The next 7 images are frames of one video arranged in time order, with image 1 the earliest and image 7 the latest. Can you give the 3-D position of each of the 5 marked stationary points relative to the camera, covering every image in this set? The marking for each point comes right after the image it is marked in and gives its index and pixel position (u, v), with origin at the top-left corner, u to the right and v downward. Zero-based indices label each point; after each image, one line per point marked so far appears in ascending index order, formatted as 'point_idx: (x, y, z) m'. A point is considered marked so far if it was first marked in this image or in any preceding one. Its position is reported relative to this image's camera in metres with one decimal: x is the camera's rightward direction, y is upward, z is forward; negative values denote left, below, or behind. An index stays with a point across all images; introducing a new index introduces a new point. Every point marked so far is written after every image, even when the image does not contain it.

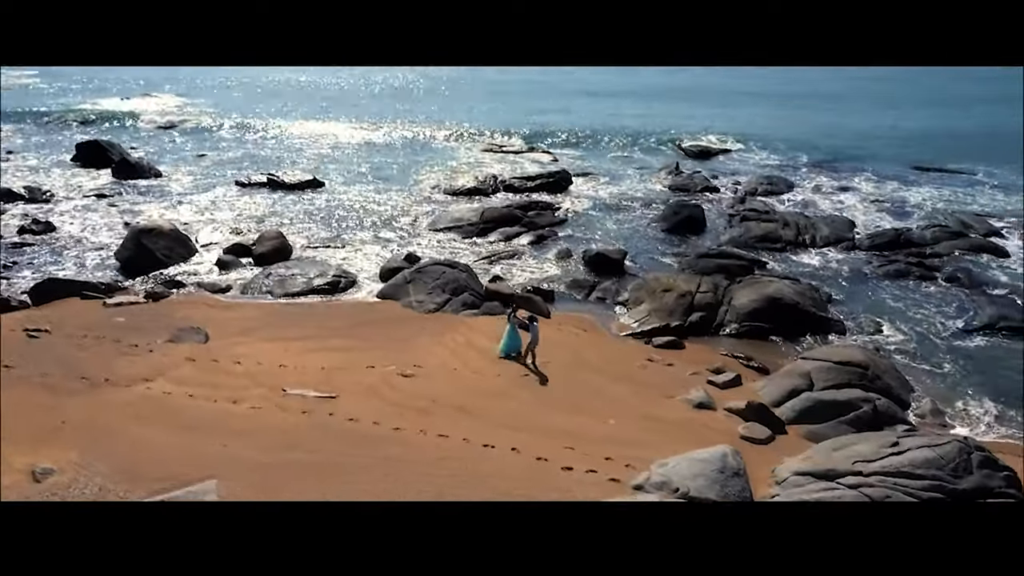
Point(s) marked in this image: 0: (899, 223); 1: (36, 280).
0: (+9.1, +1.5, +18.5) m
1: (-7.4, +0.2, +12.8) m
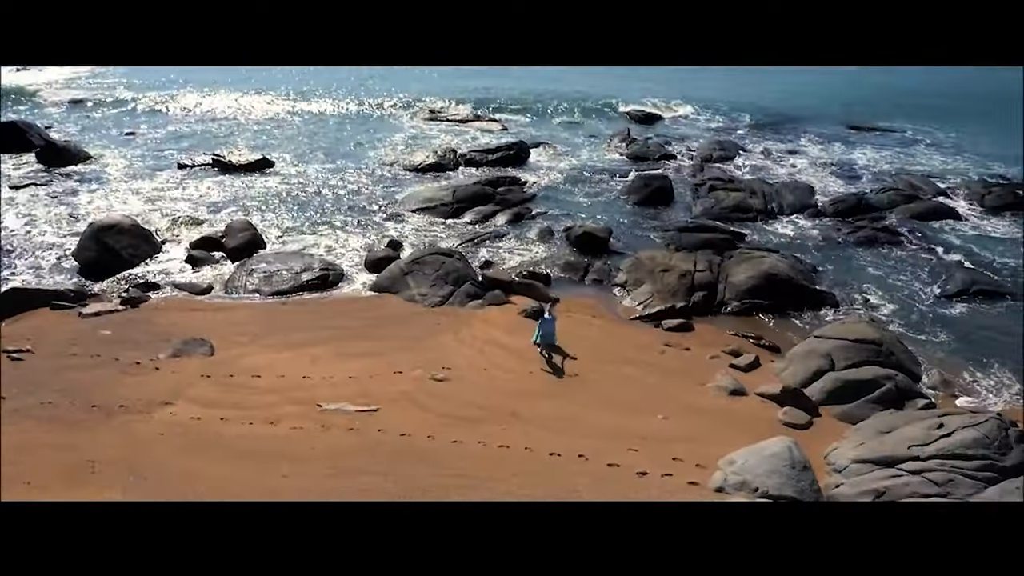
0: (+8.3, +2.4, +19.1) m
1: (-7.3, 0.0, +11.7) m
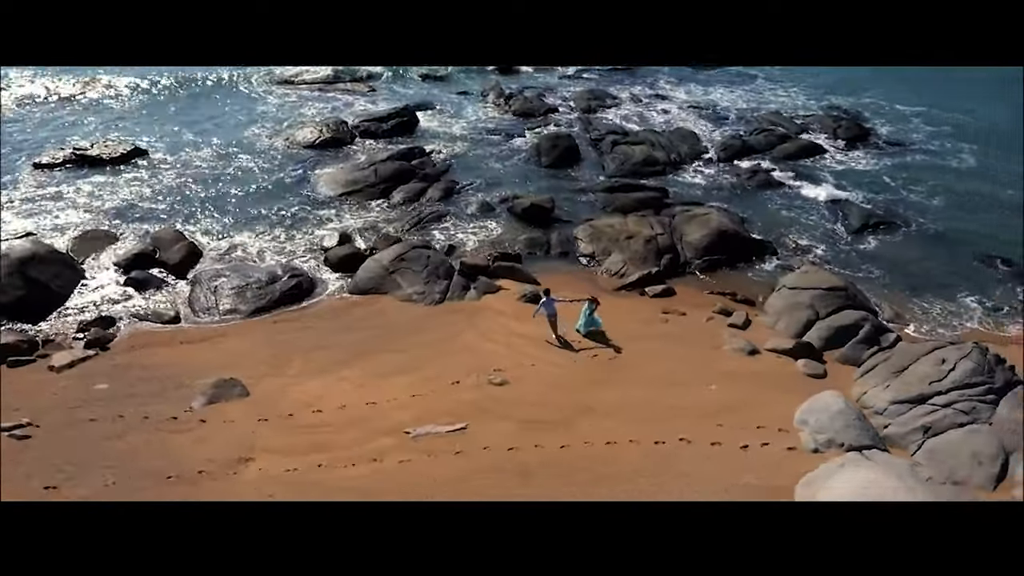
0: (+5.6, +4.2, +20.8) m
1: (-7.2, -0.7, +10.1) m
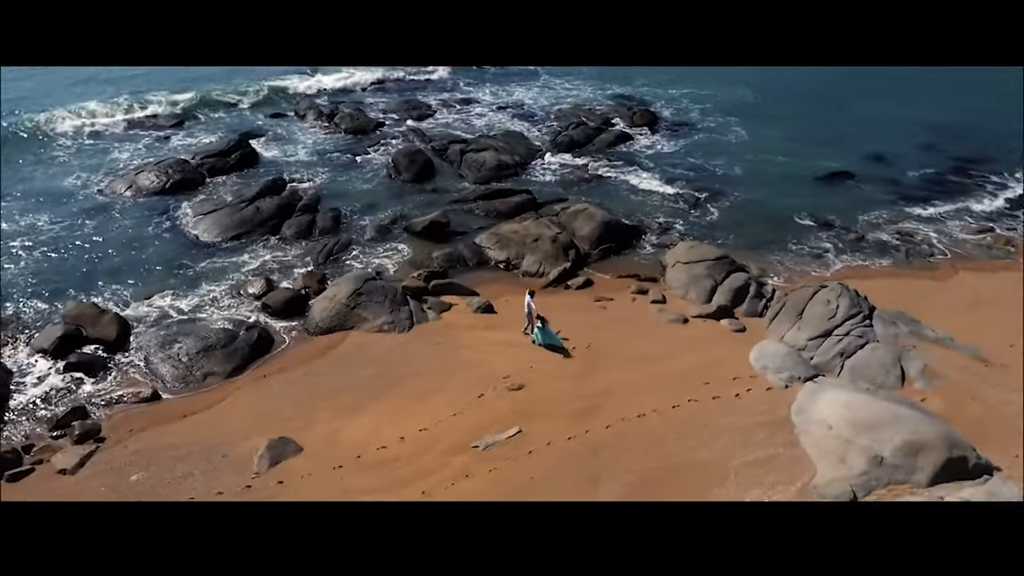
0: (+0.9, +4.7, +23.1) m
1: (-6.8, -2.1, +9.0) m
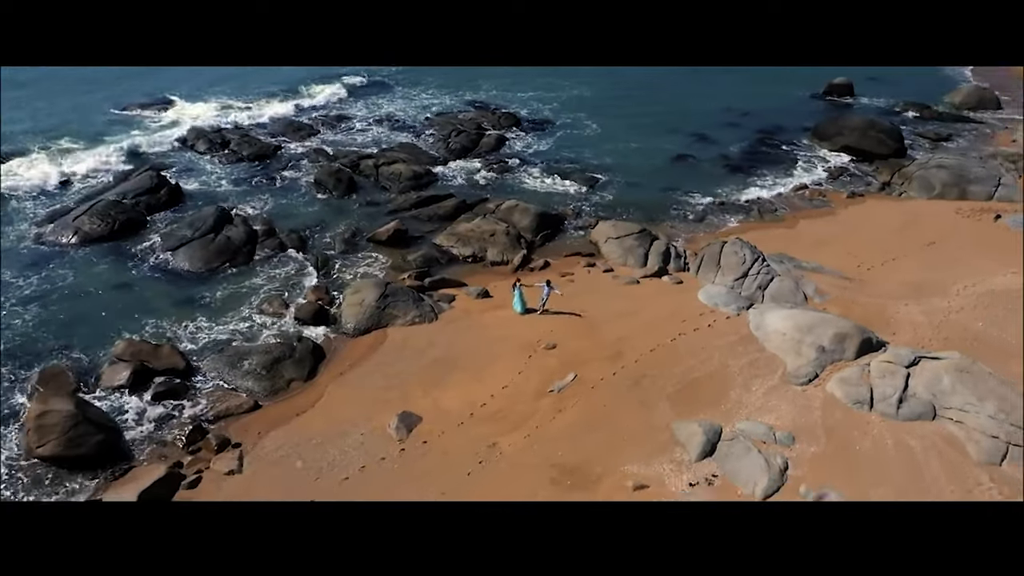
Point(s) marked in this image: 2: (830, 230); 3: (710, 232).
0: (-2.8, +4.9, +25.8) m
1: (-5.3, -2.7, +10.3) m
2: (+7.8, +1.4, +19.2) m
3: (+4.8, +1.3, +19.2) m
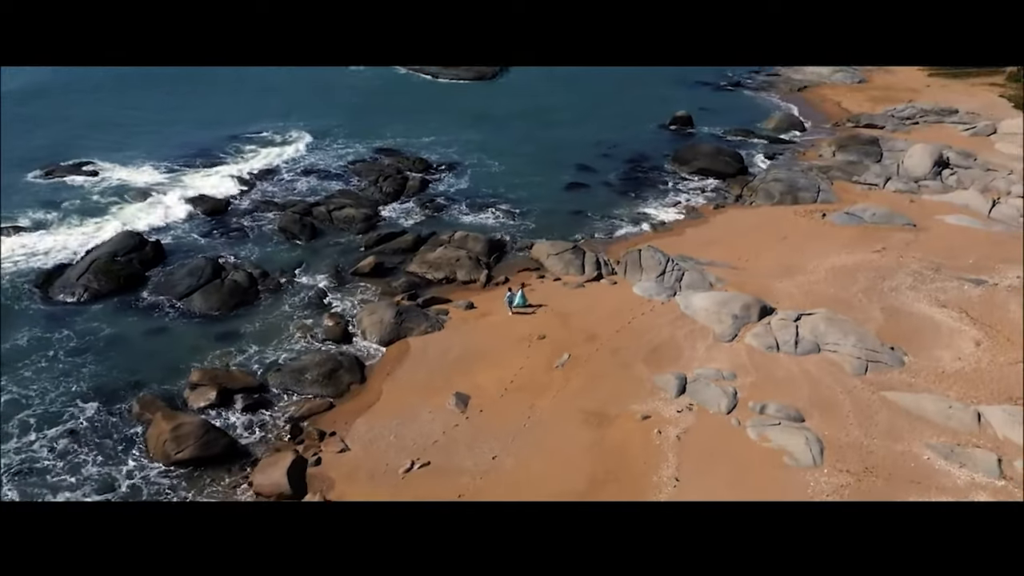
0: (-5.7, +3.9, +29.2) m
1: (-4.3, -3.2, +13.3) m
2: (+6.2, +1.7, +24.8) m
3: (+3.4, +1.3, +24.2) m
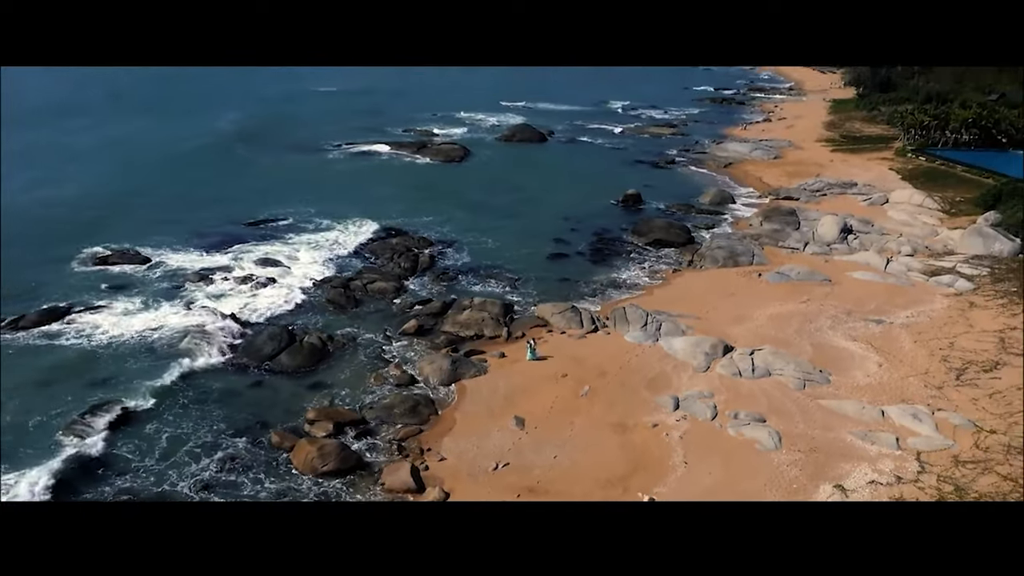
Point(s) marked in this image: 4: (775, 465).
0: (-5.9, +1.2, +34.6) m
1: (-2.9, -4.5, +18.4) m
2: (+6.4, -0.2, +31.1) m
3: (+3.6, -0.6, +30.3) m
4: (+6.2, -4.2, +18.7) m
